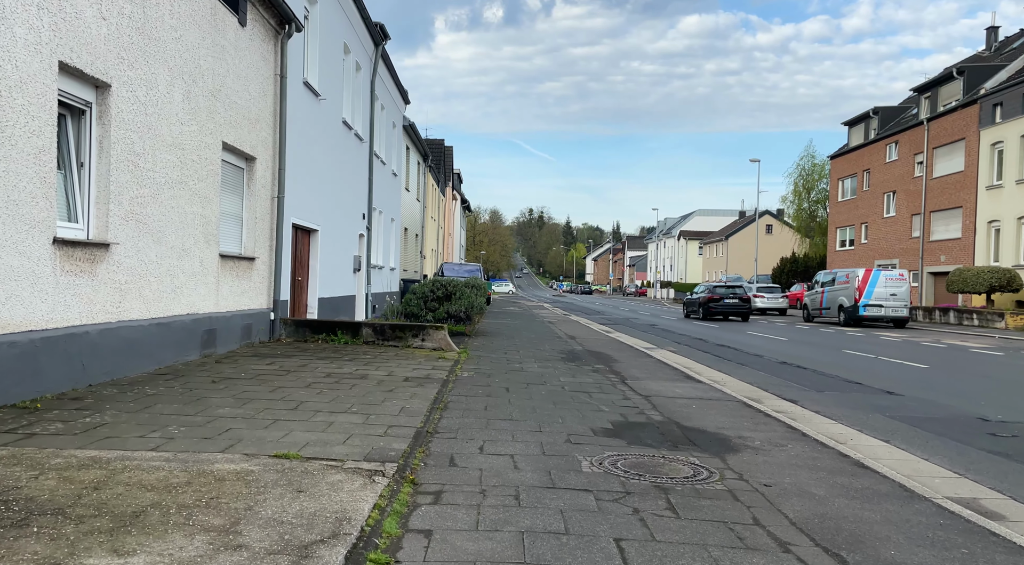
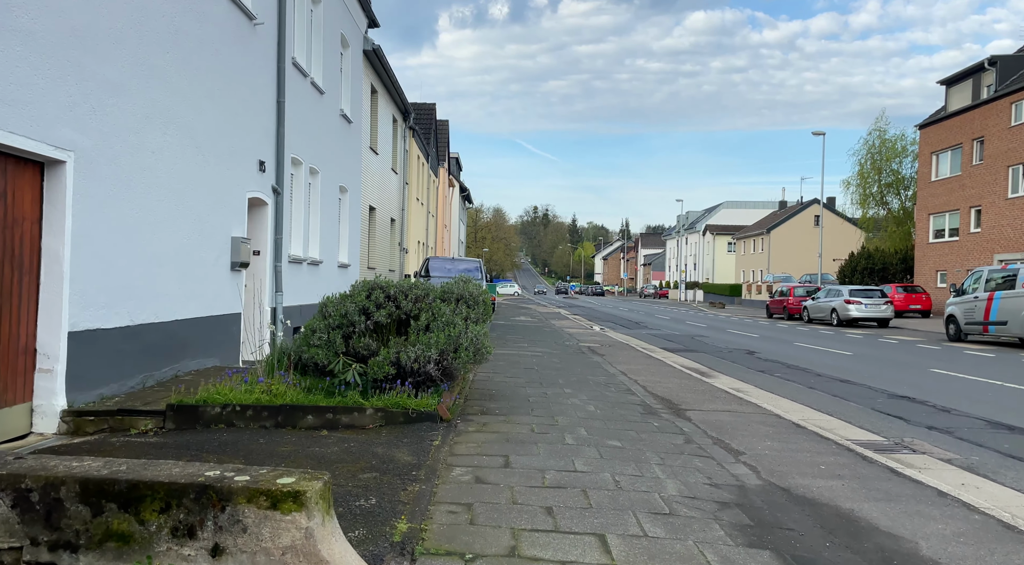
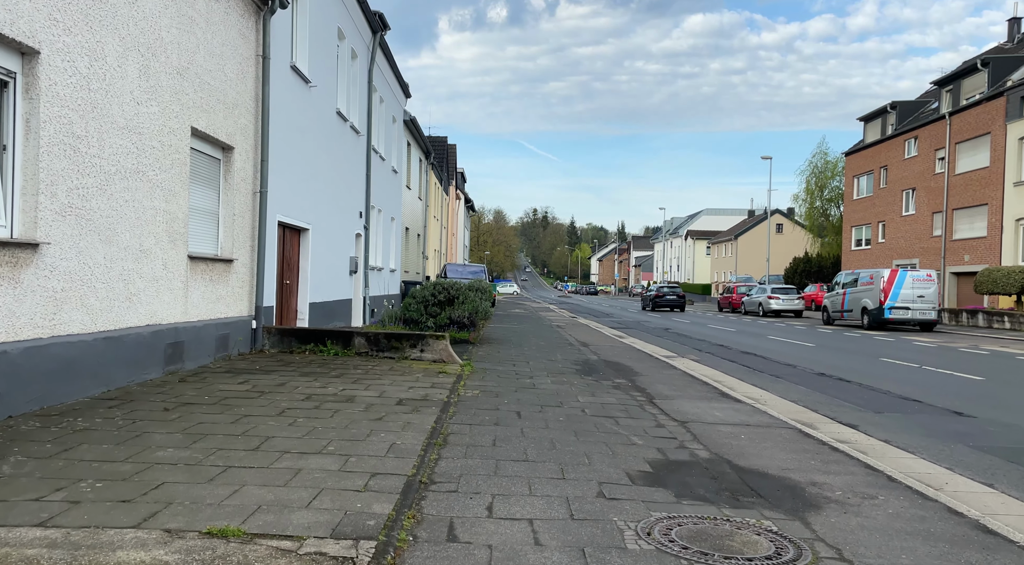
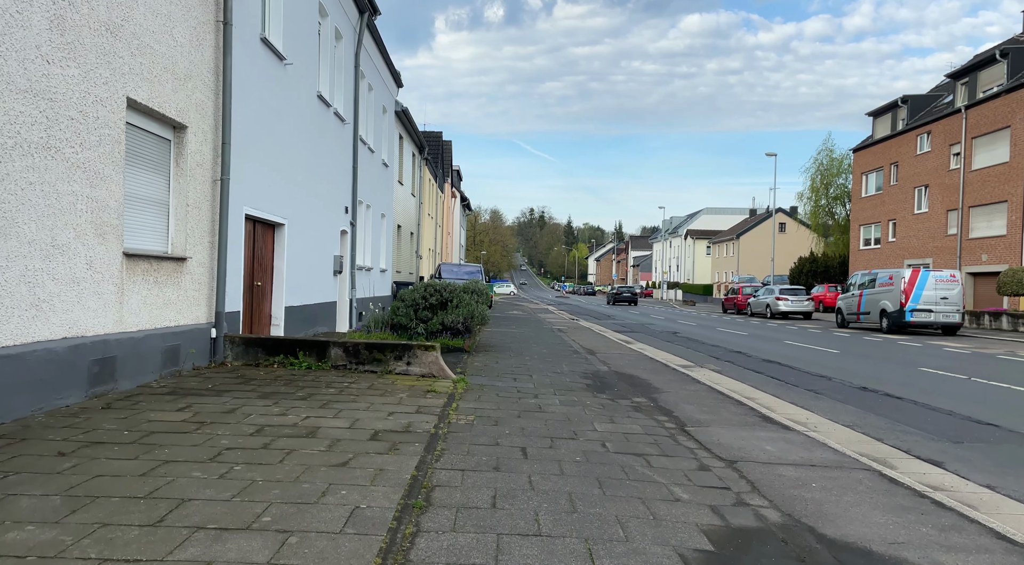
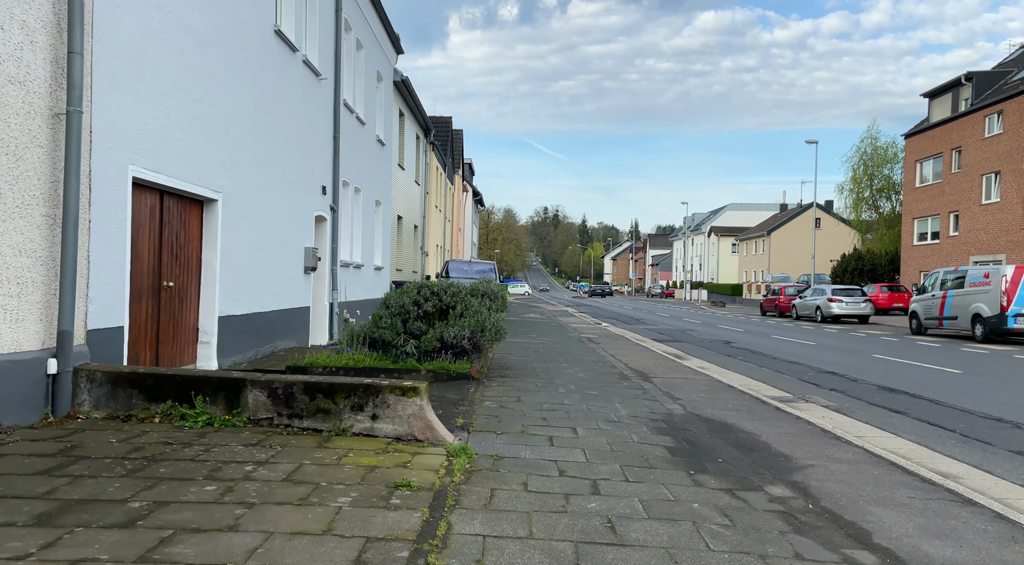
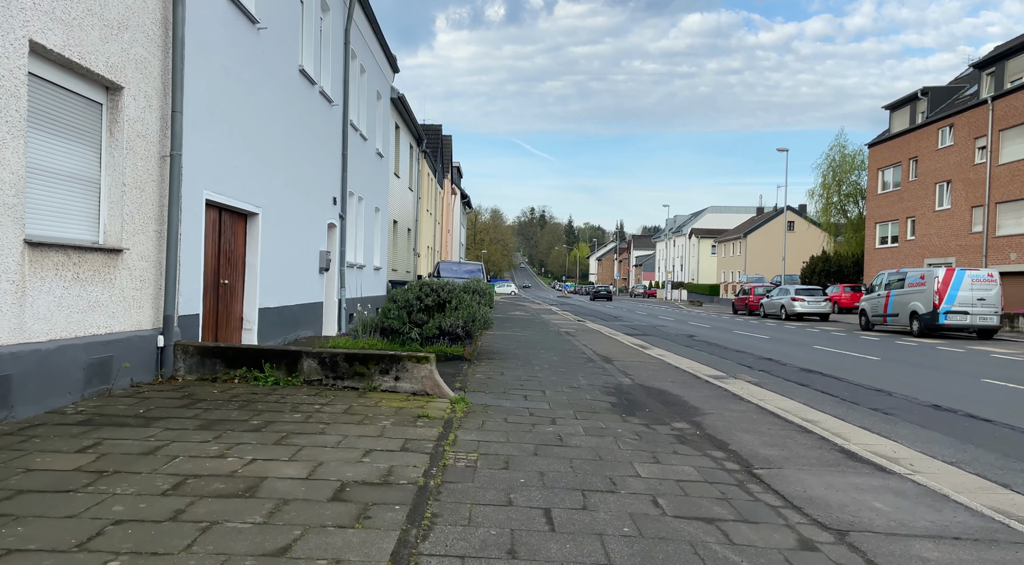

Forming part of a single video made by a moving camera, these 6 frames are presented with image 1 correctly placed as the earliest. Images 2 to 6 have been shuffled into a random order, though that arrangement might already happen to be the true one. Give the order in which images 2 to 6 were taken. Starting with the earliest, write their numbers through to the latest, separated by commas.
3, 4, 6, 5, 2
